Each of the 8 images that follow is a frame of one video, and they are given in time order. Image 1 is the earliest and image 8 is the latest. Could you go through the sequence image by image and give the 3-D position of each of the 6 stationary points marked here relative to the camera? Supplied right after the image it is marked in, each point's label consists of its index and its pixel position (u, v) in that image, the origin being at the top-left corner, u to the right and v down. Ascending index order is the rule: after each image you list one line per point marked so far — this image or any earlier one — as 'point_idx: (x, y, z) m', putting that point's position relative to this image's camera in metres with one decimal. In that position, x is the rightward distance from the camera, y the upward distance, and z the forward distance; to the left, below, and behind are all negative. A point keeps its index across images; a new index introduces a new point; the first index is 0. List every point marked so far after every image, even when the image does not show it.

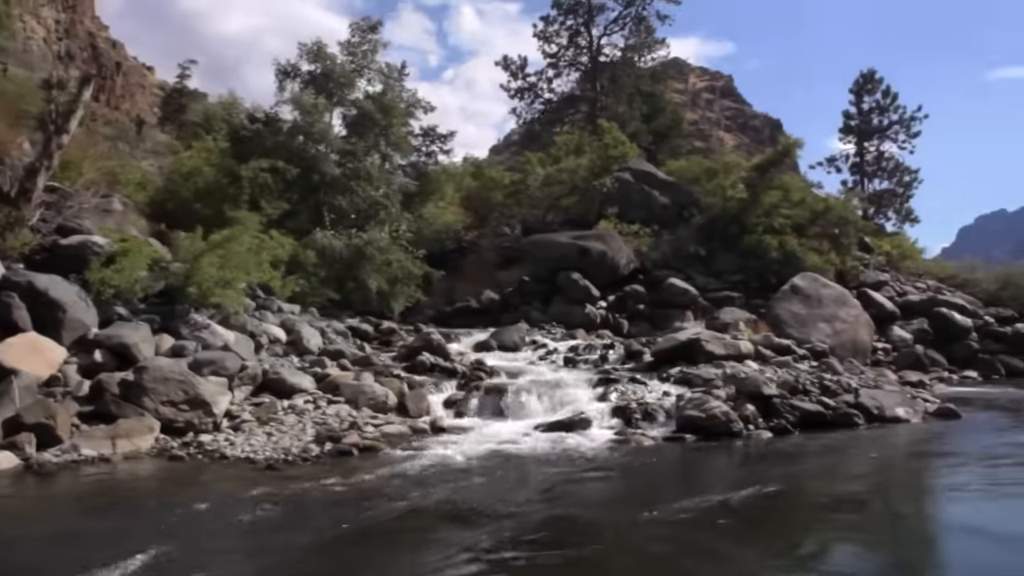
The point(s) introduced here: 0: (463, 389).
0: (-0.7, -1.5, +12.9) m
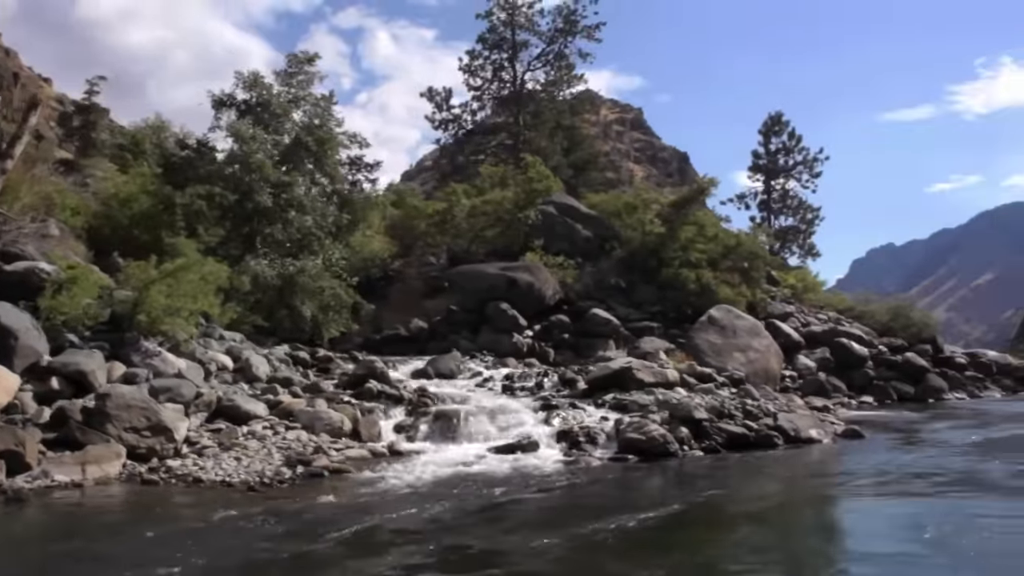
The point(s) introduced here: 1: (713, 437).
0: (-1.5, -1.9, +13.5) m
1: (+3.0, -2.1, +12.9) m
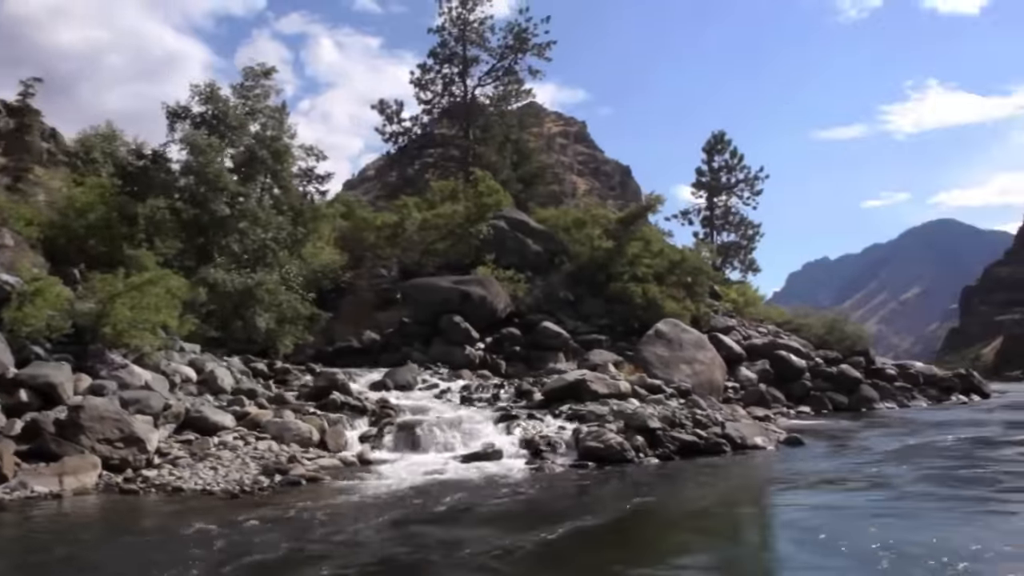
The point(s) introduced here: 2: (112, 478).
0: (-2.1, -2.2, +14.0) m
1: (+2.4, -2.4, +13.6) m
2: (-4.8, -2.3, +10.7) m
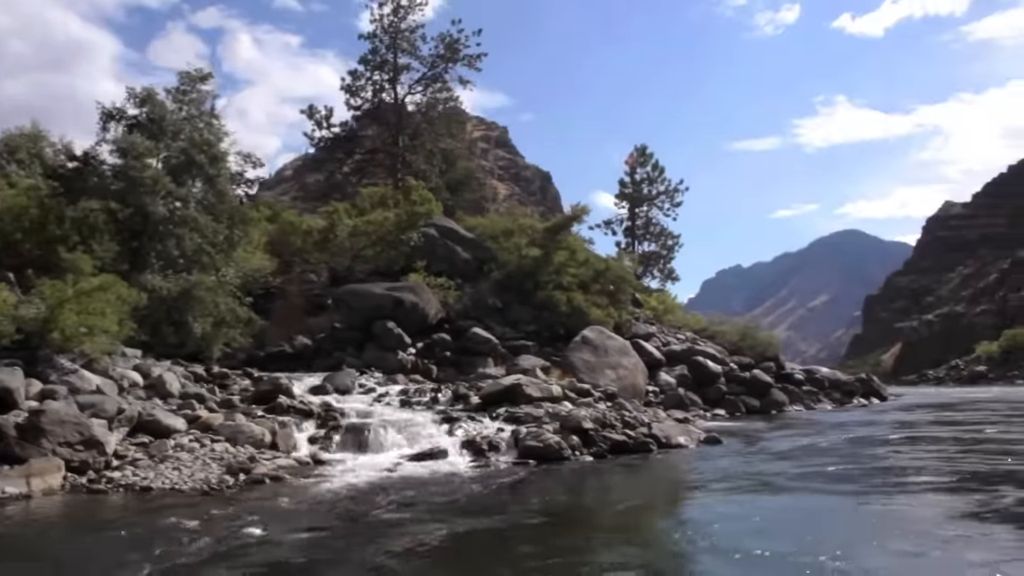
0: (-3.1, -2.3, +14.6) m
1: (+1.5, -2.6, +14.7) m
2: (-5.5, -2.4, +11.1) m
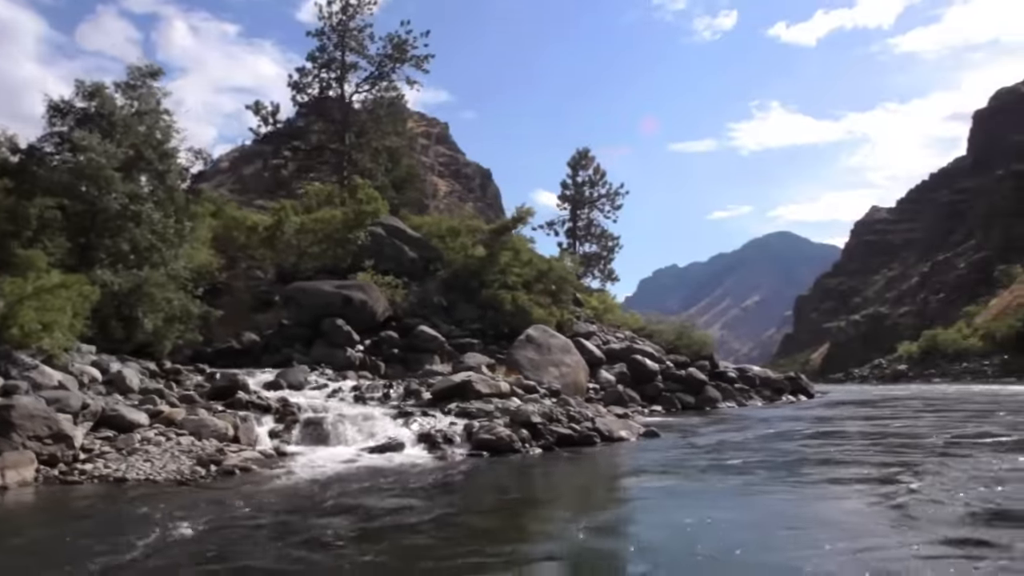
0: (-4.0, -2.3, +15.2) m
1: (+0.6, -2.6, +15.6) m
2: (-6.1, -2.4, +11.6) m
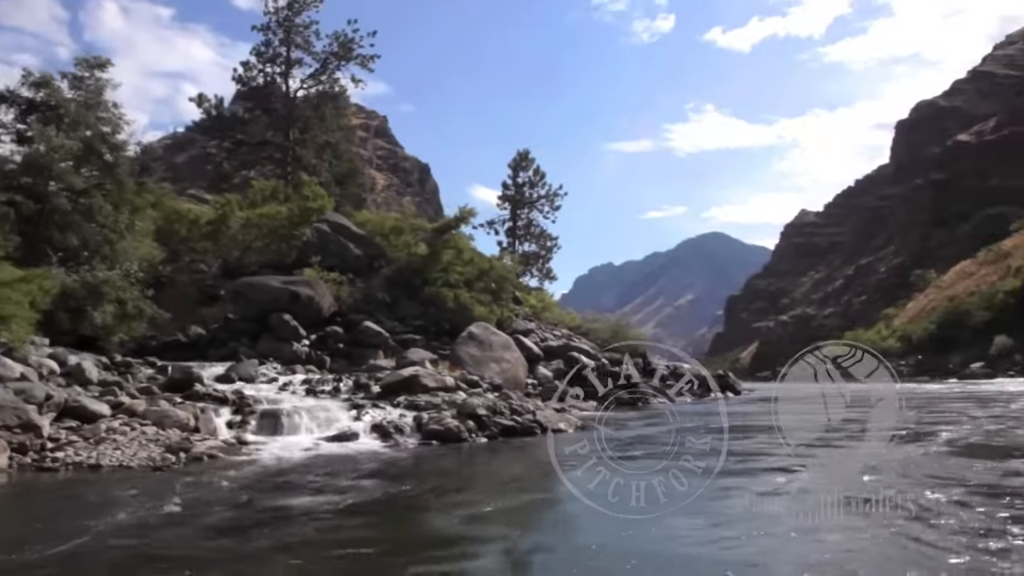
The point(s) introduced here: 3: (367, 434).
0: (-4.9, -2.3, +16.0) m
1: (-0.4, -2.6, +16.7) m
2: (-6.8, -2.3, +12.2) m
3: (-2.6, -2.6, +15.6) m
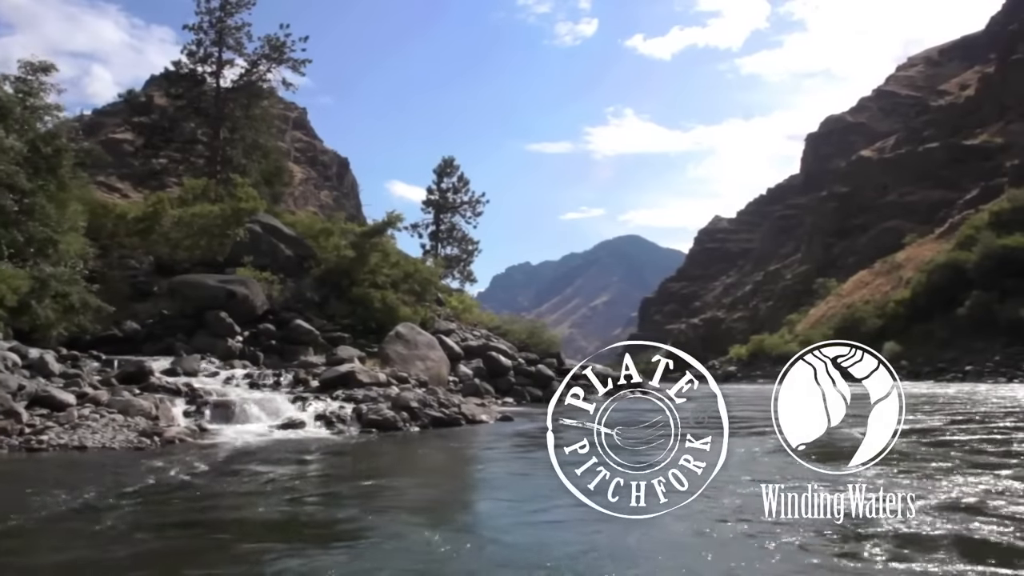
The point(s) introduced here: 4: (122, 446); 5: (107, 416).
0: (-6.4, -2.3, +17.7) m
1: (-2.0, -2.8, +18.8) m
2: (-7.9, -2.4, +13.7) m
3: (-4.0, -2.7, +17.5) m
4: (-6.3, -2.5, +13.9) m
5: (-7.0, -2.2, +15.3) m
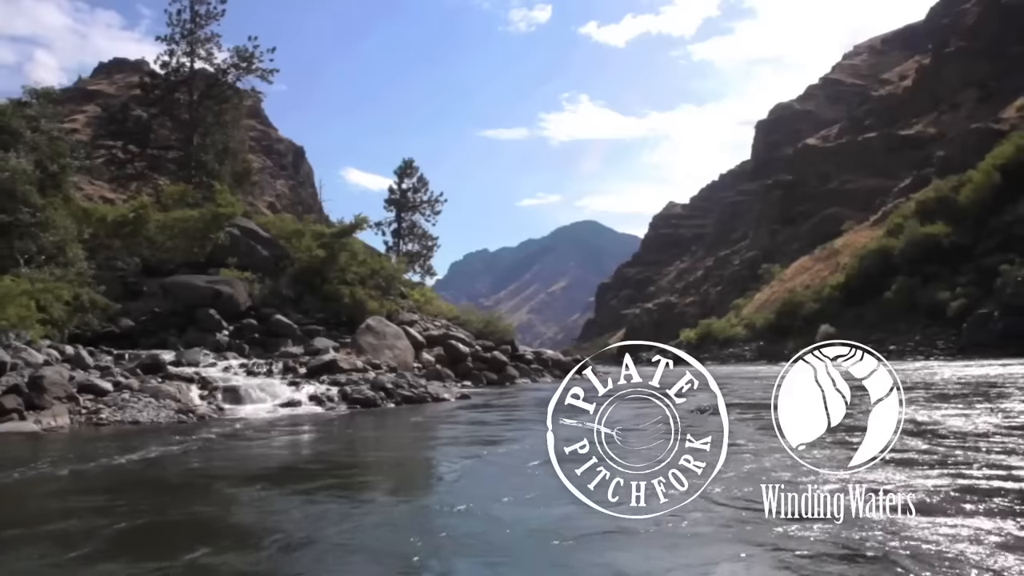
0: (-7.4, -2.4, +21.4) m
1: (-3.1, -2.9, +22.8) m
2: (-8.8, -2.6, +17.4) m
3: (-5.0, -2.8, +21.4) m
4: (-7.1, -2.7, +17.7) m
5: (-8.0, -2.4, +19.1) m
